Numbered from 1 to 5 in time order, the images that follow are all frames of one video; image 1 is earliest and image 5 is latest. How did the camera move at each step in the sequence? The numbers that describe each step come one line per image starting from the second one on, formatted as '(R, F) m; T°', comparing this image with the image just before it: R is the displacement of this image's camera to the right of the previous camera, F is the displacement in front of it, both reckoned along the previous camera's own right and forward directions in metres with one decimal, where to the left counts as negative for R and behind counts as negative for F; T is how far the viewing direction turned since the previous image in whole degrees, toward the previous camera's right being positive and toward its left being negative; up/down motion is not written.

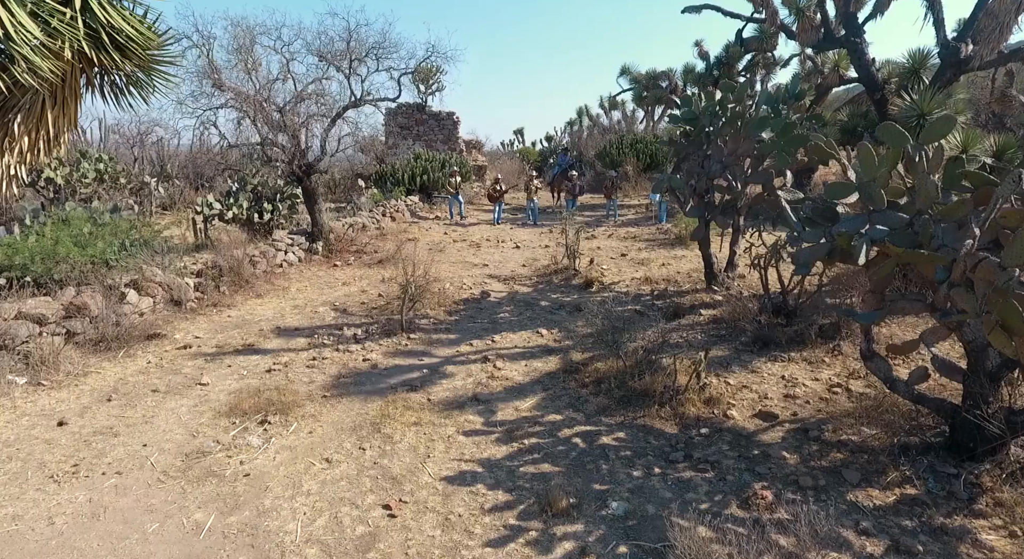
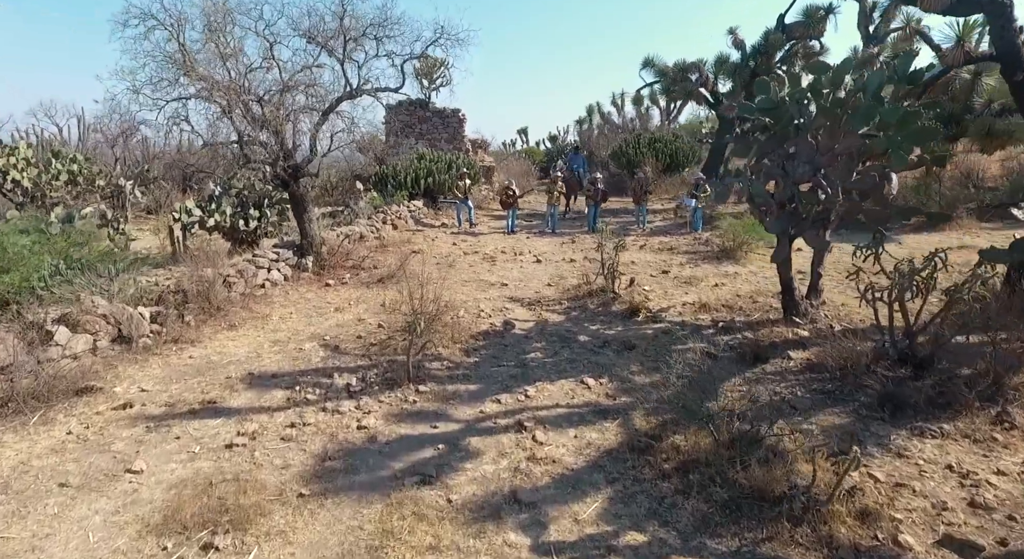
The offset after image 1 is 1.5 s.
(-0.3, +1.2) m; 0°
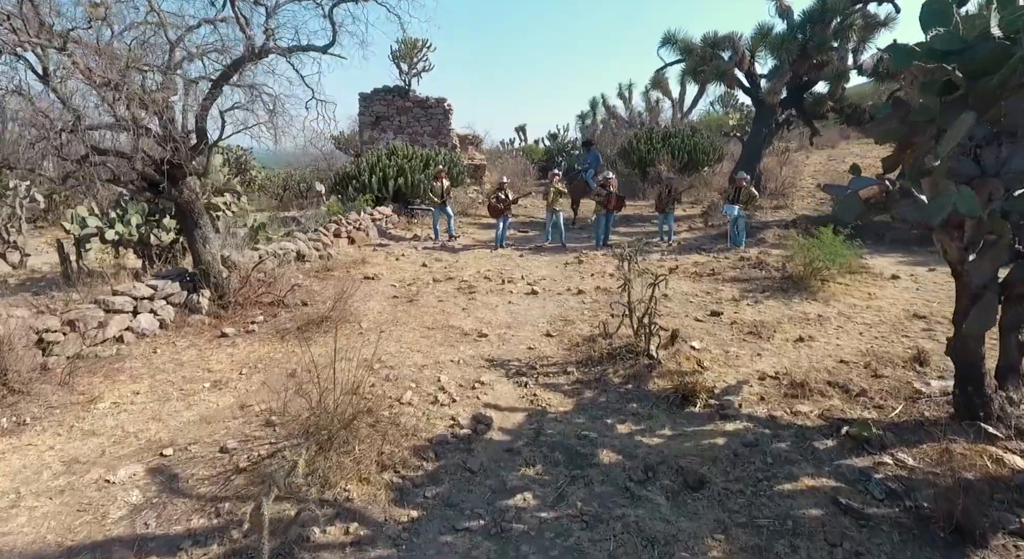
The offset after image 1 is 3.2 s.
(+0.1, +2.2) m; 0°
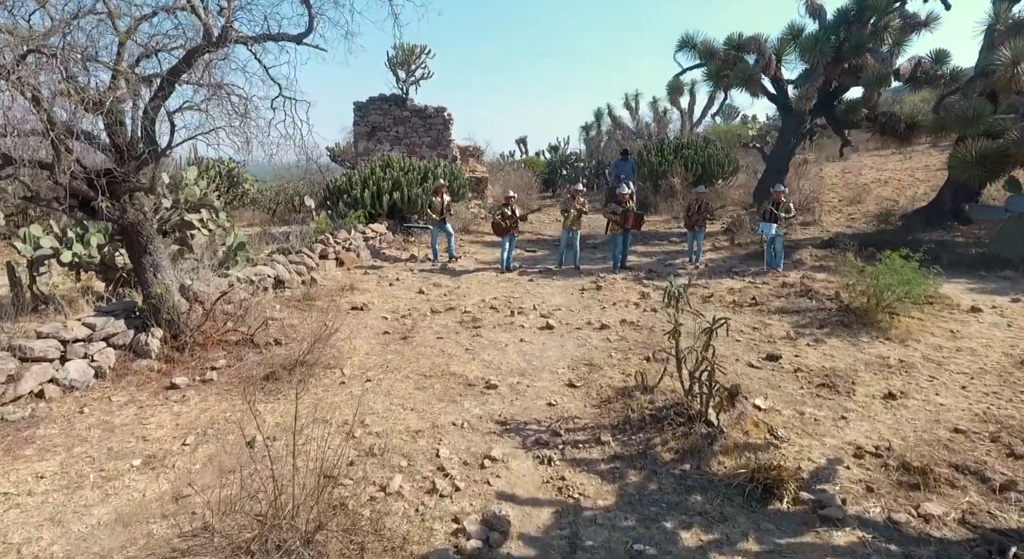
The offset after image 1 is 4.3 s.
(-0.1, +0.9) m; 0°
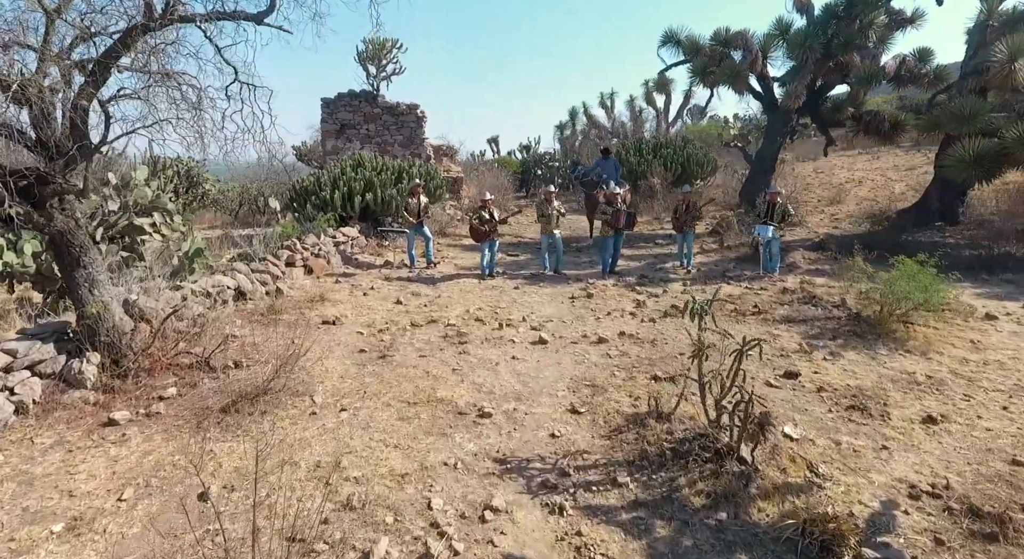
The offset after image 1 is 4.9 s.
(-0.1, +0.5) m; +3°
